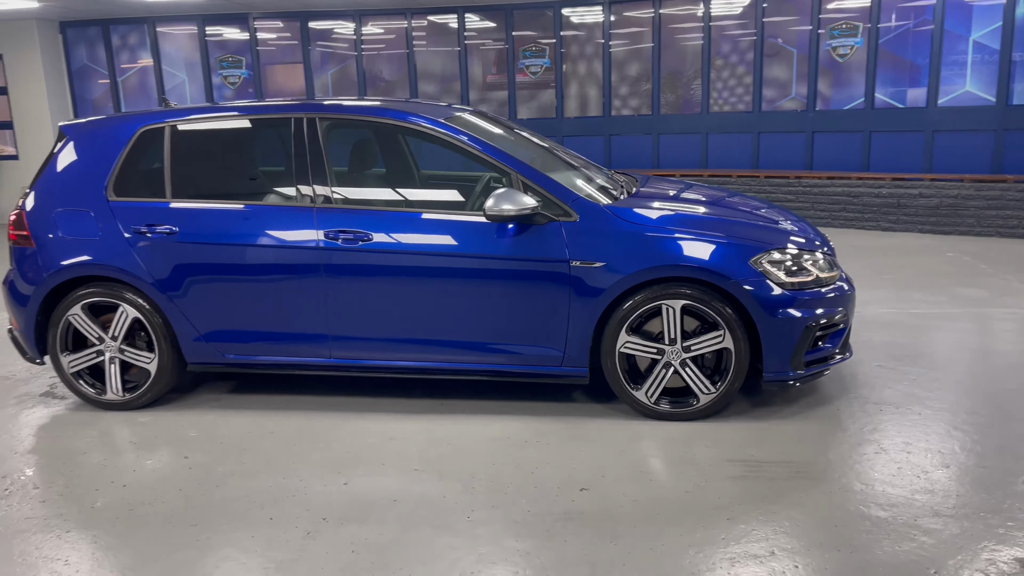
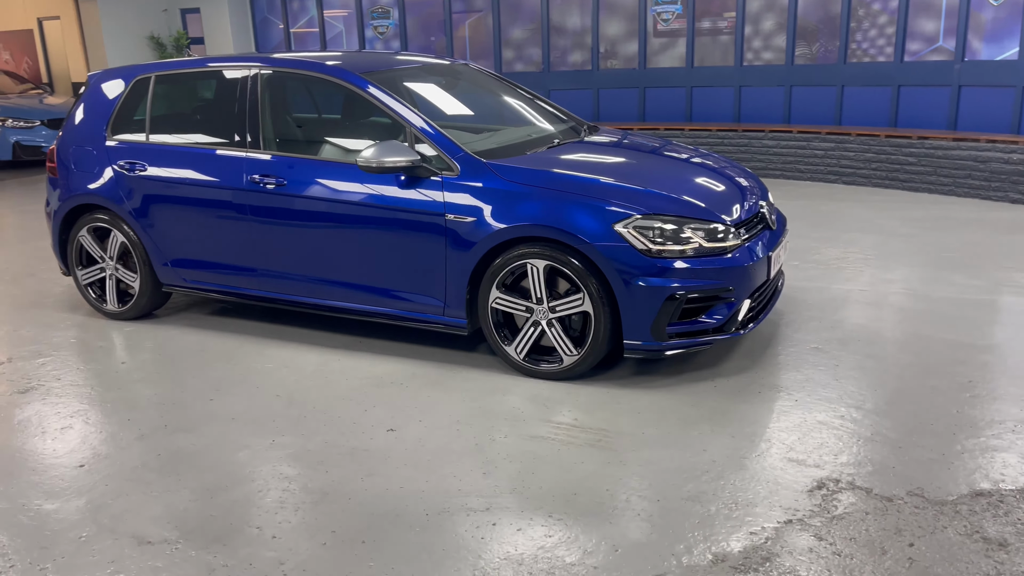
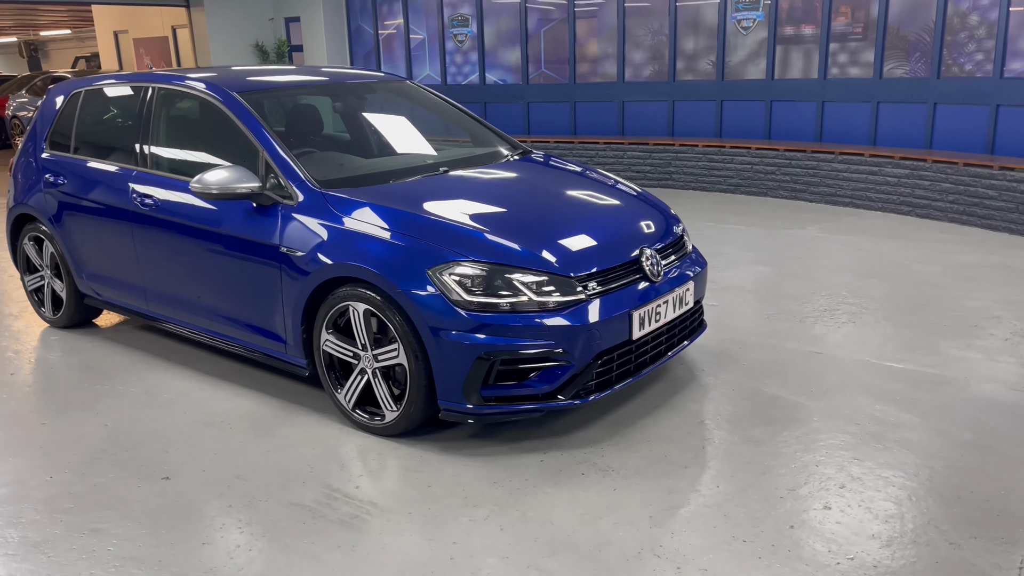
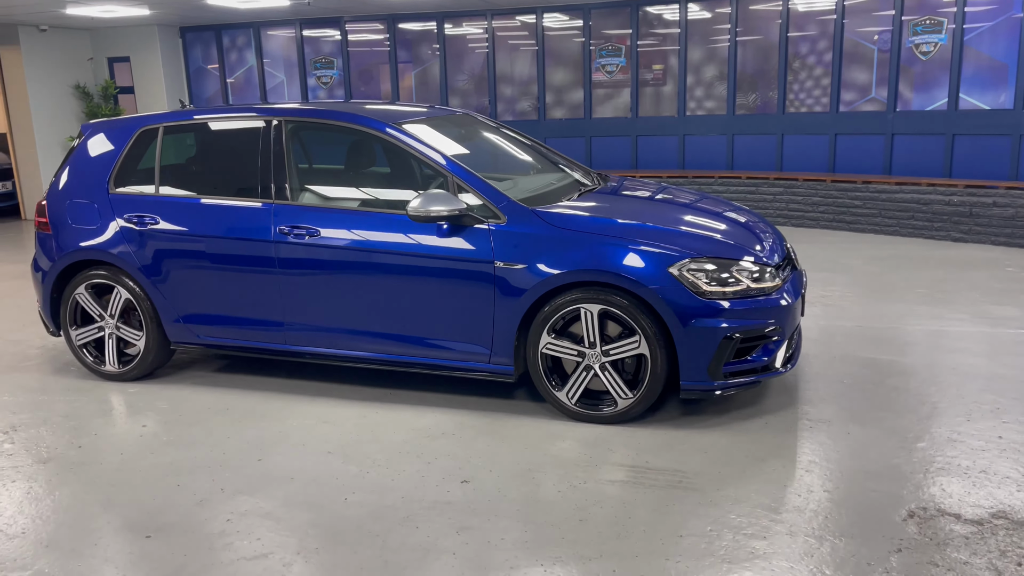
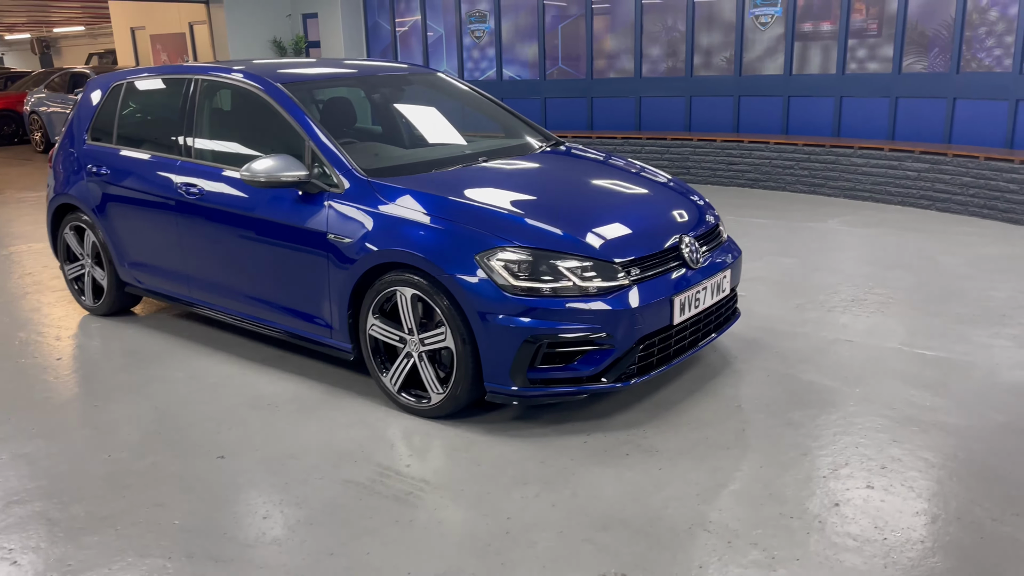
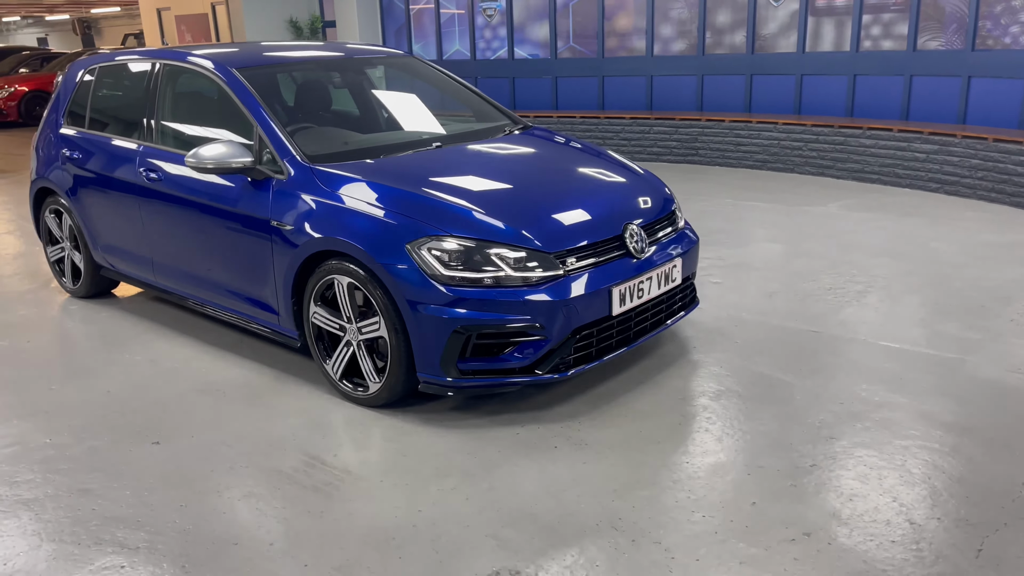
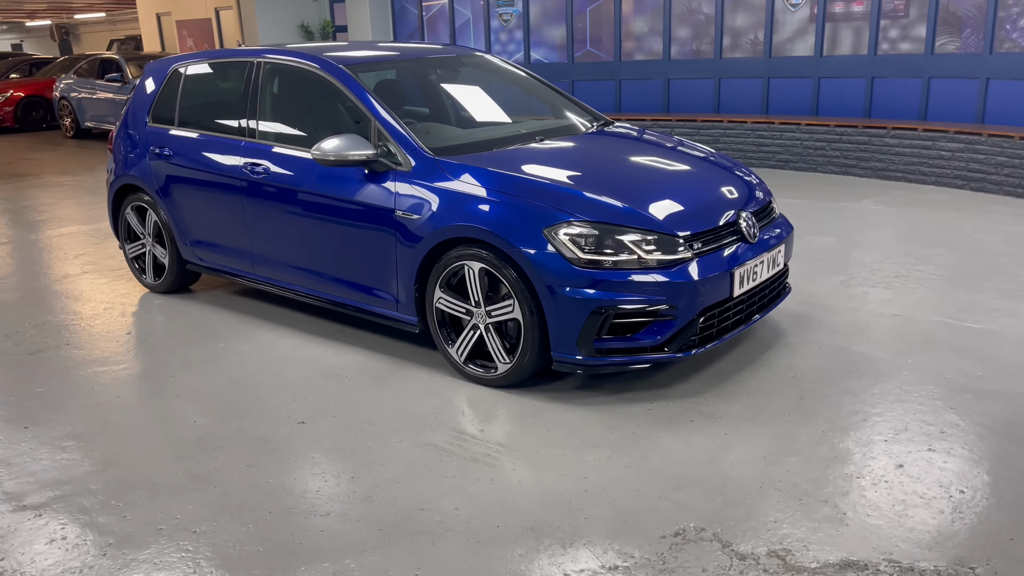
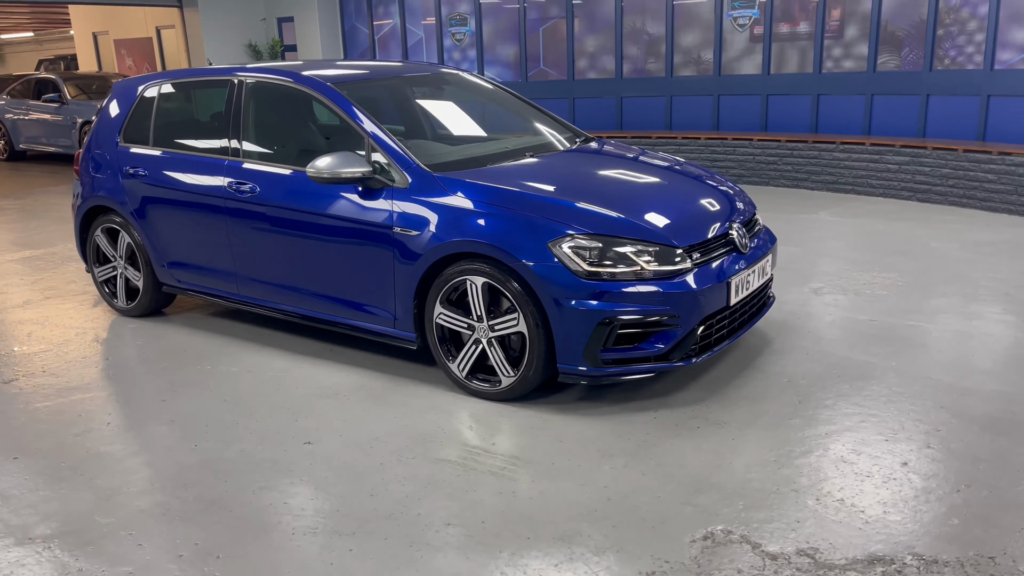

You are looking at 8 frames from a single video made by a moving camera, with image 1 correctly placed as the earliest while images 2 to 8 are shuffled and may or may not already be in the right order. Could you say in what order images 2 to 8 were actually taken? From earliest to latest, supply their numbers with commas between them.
4, 2, 8, 7, 5, 3, 6
